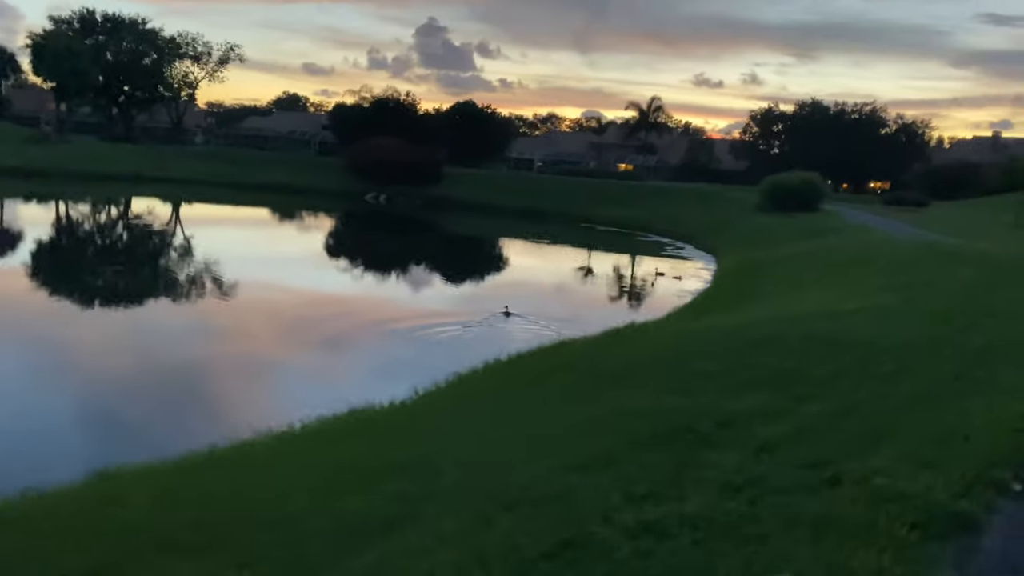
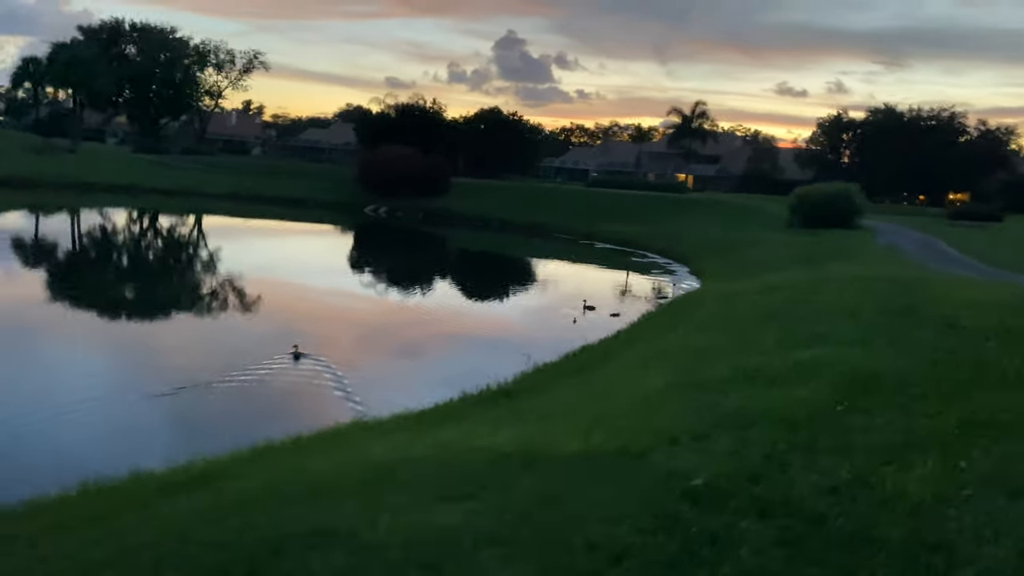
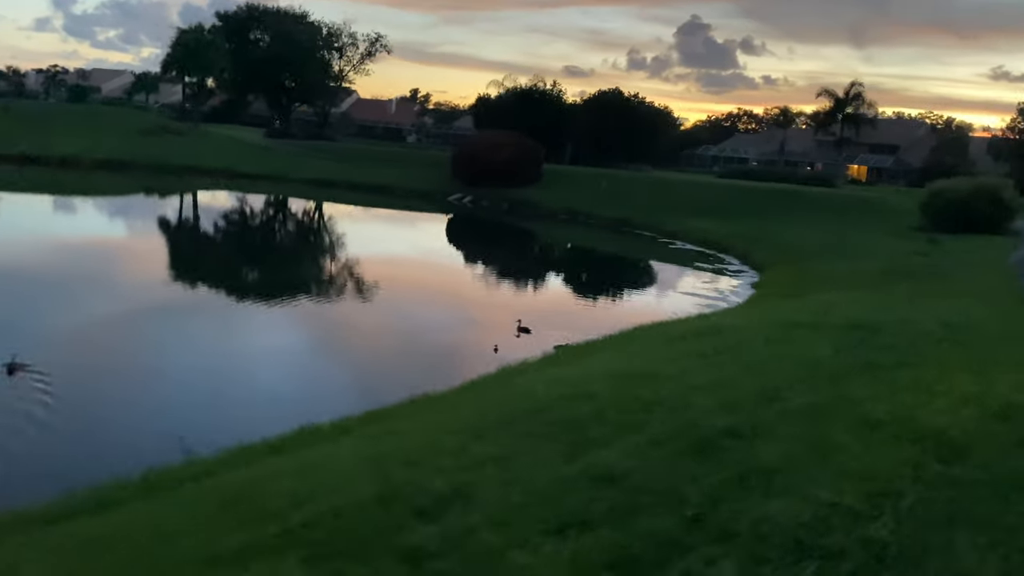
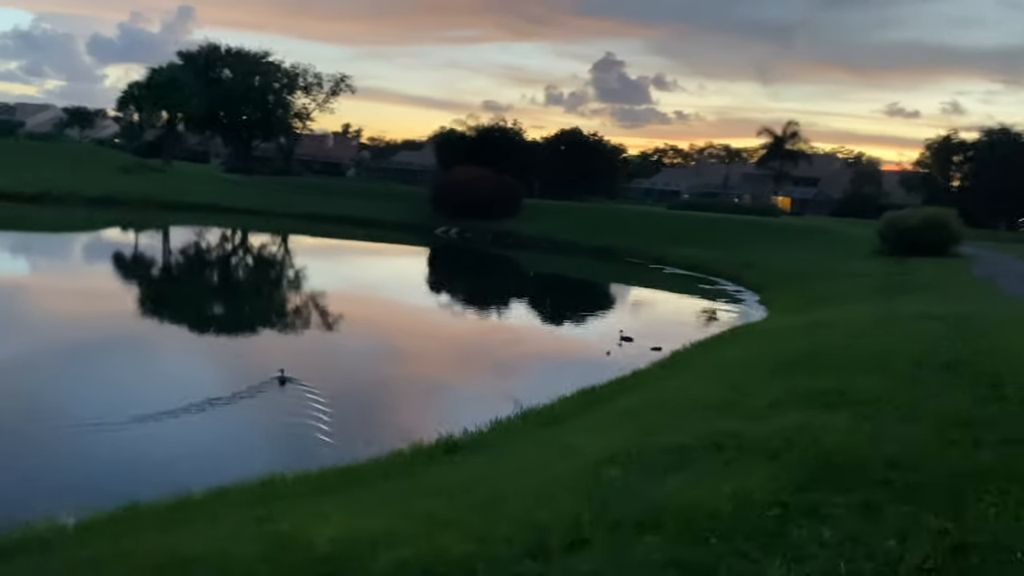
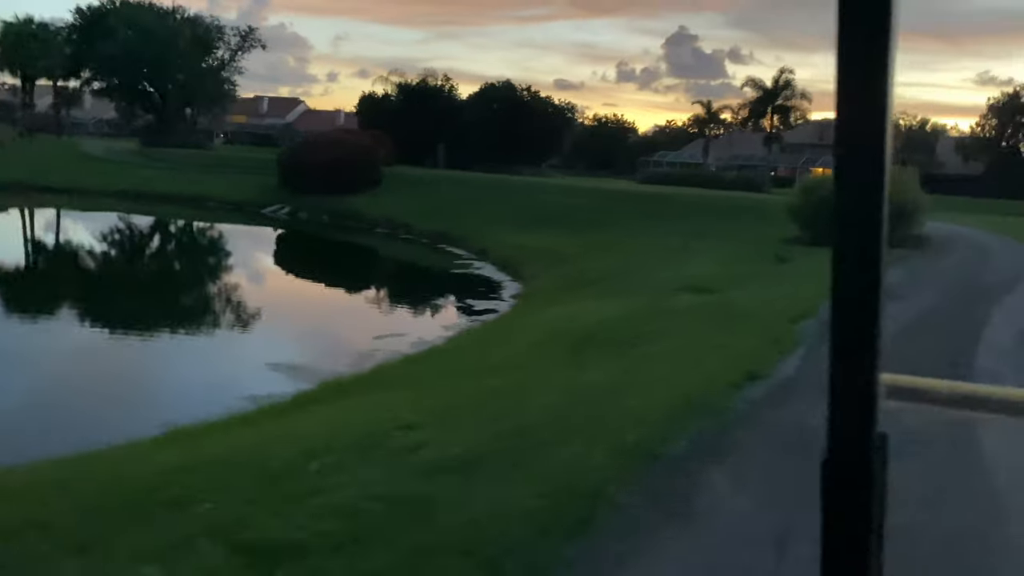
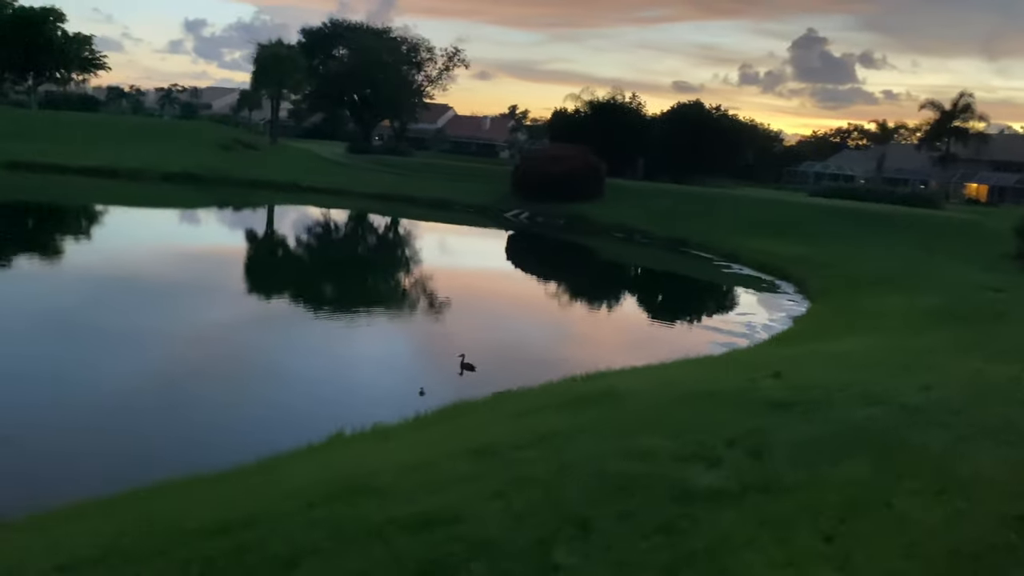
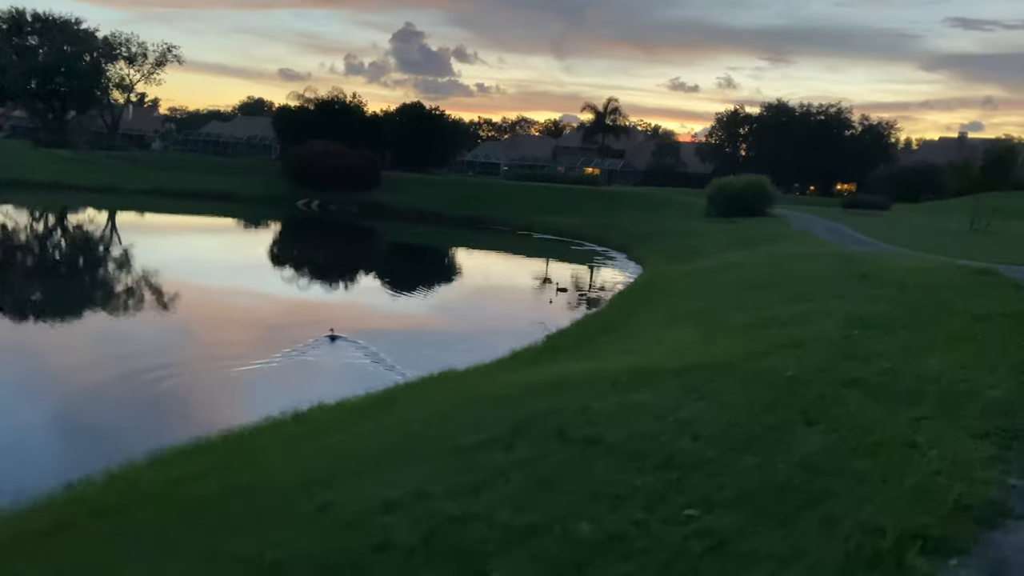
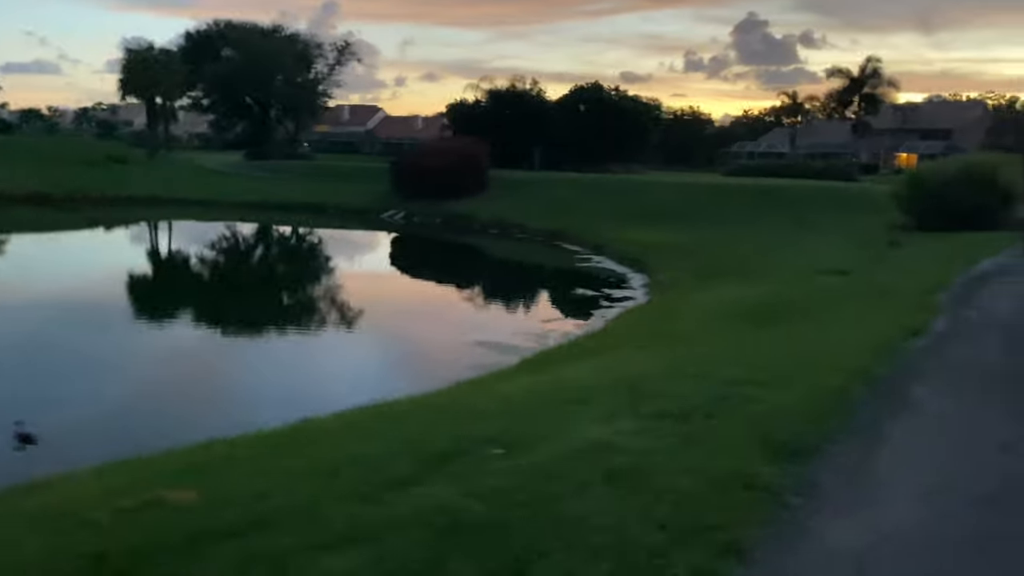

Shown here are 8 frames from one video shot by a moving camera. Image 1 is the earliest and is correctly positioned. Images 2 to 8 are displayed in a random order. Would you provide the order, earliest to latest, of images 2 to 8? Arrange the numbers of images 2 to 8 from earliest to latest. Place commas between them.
7, 2, 4, 3, 6, 8, 5
